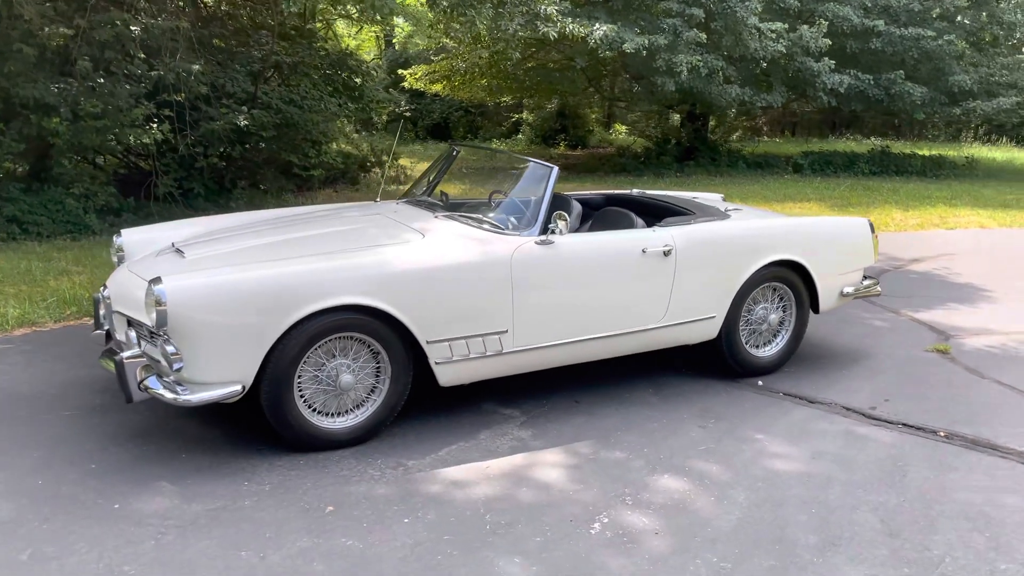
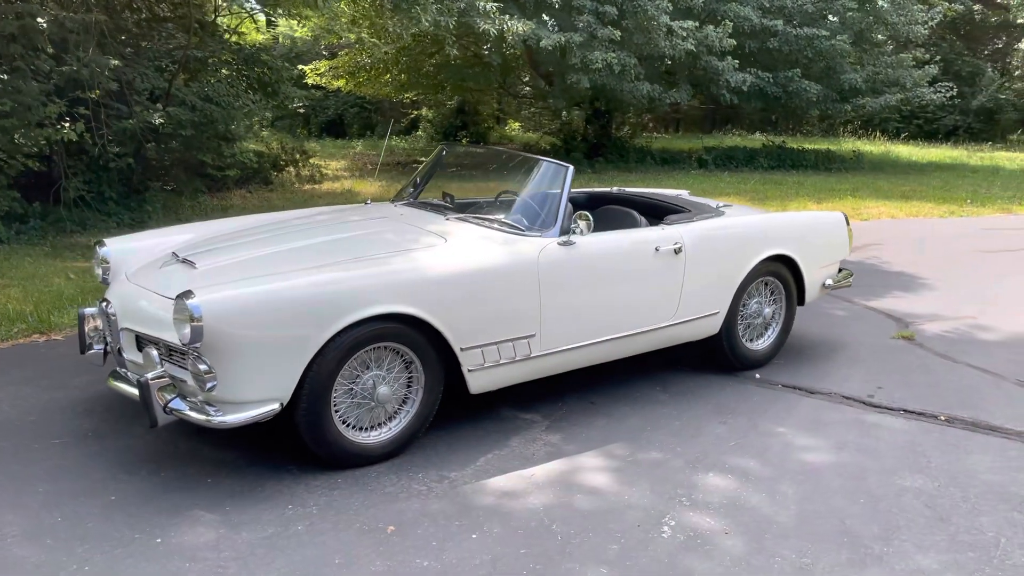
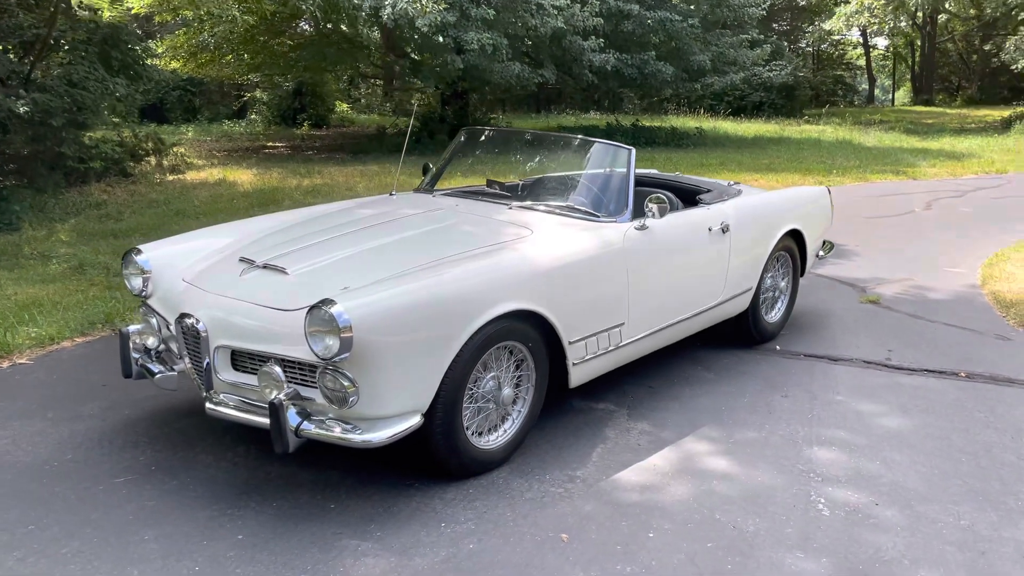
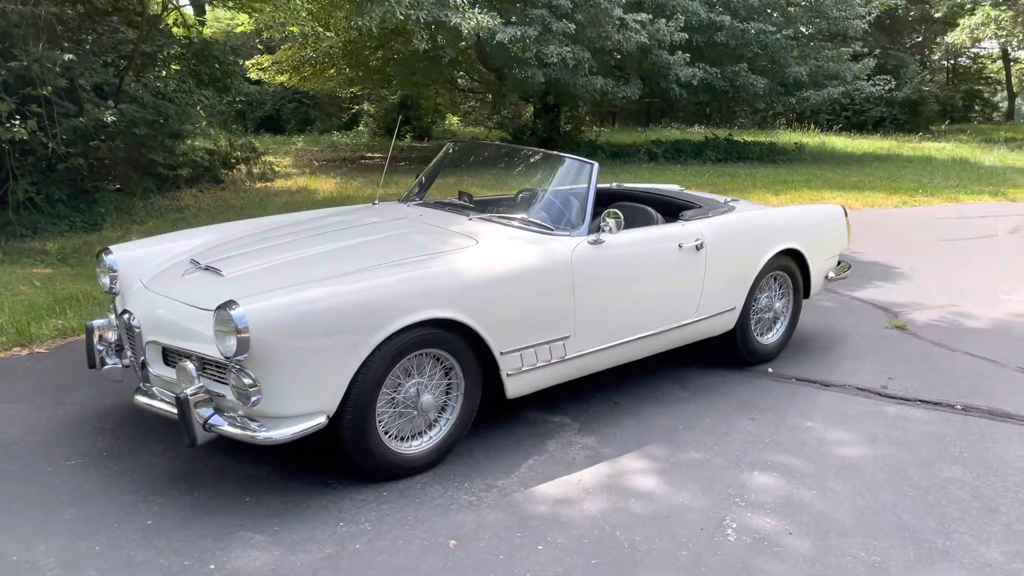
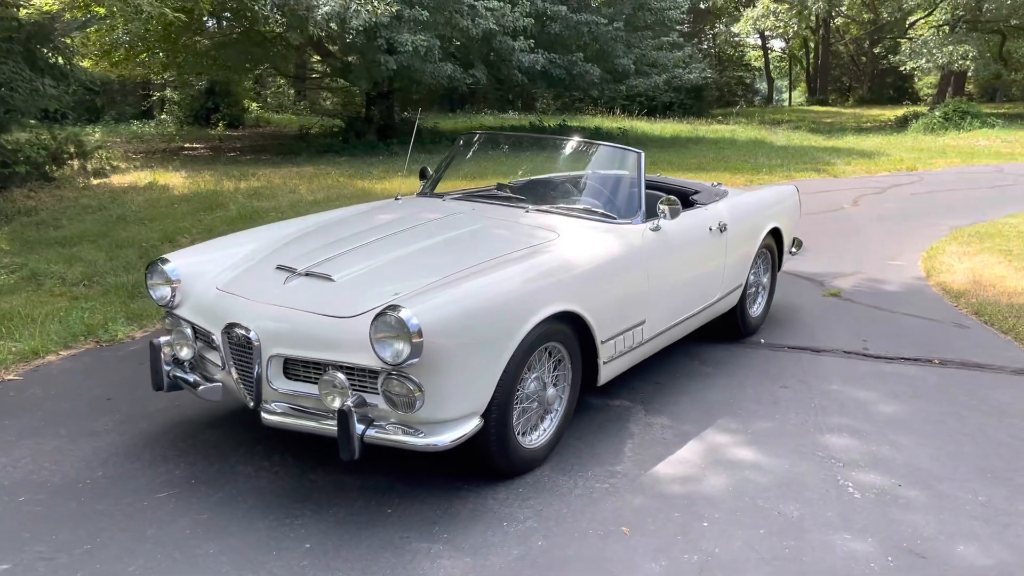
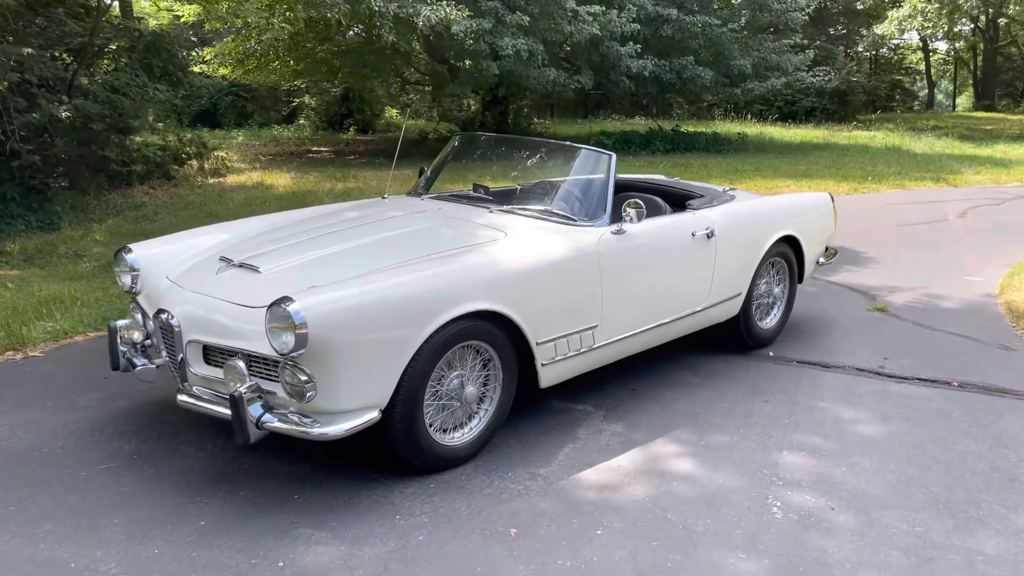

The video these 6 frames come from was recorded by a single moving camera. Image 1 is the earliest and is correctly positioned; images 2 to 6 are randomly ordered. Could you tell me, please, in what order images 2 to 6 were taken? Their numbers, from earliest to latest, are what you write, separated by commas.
2, 4, 6, 3, 5
